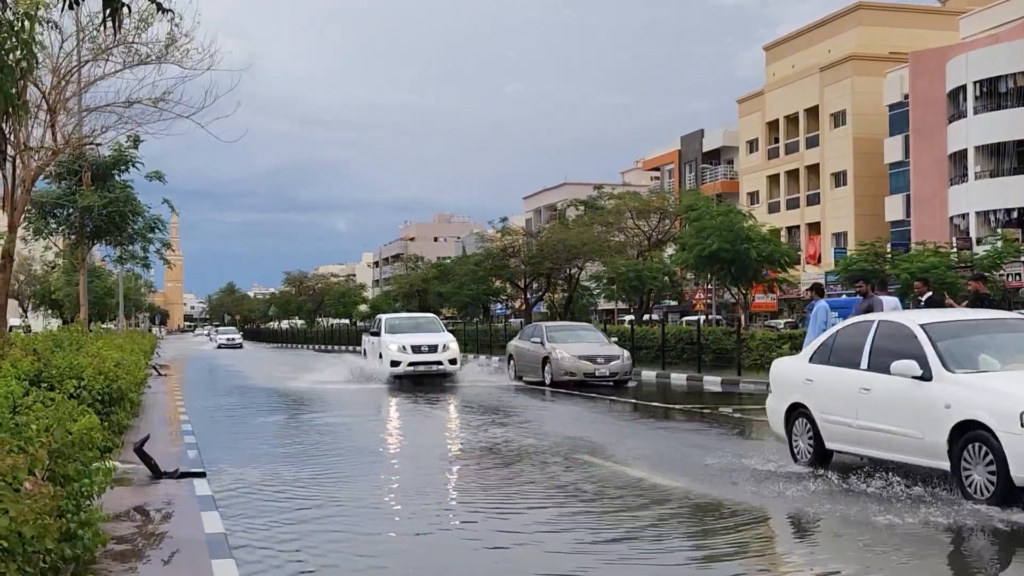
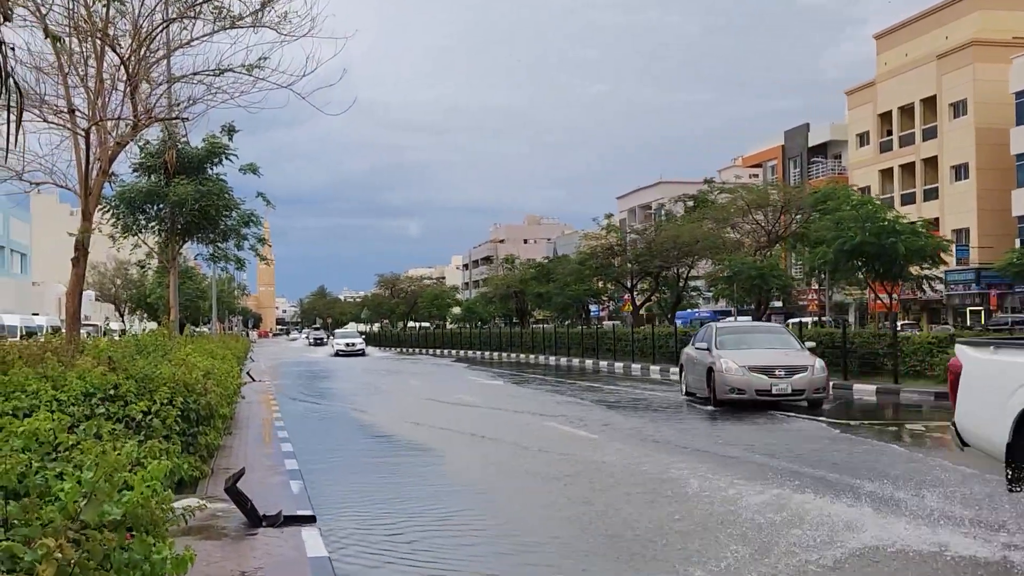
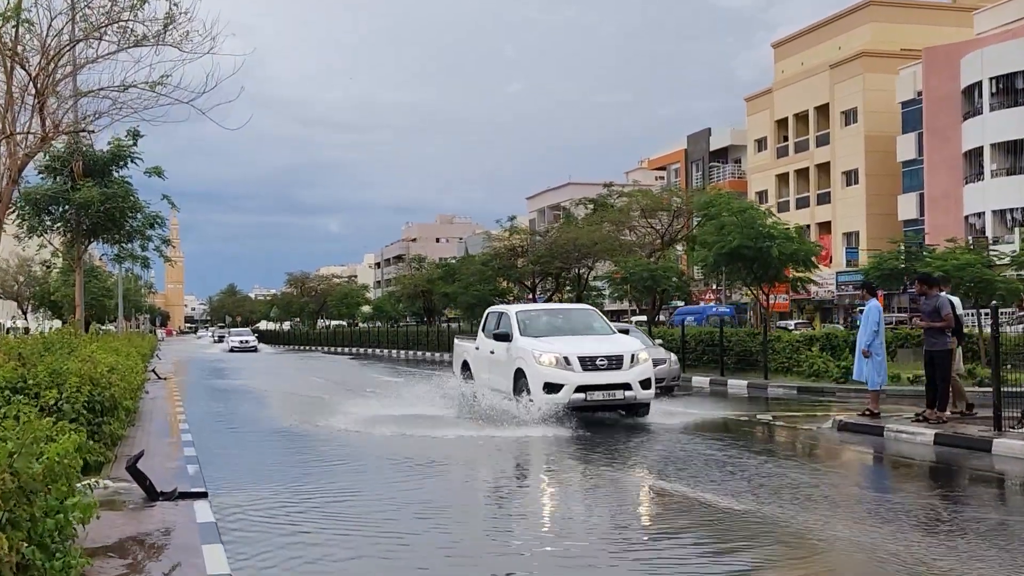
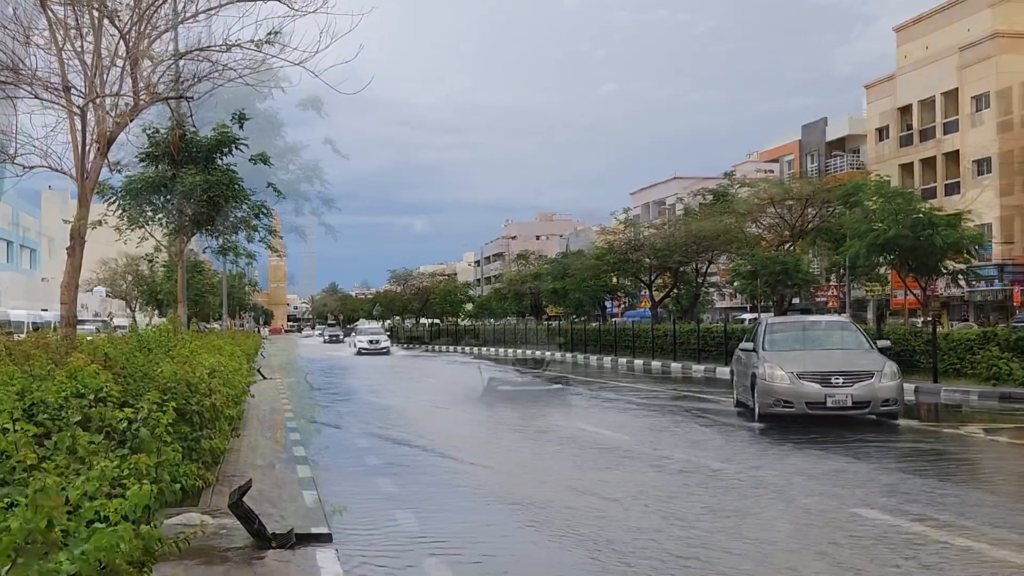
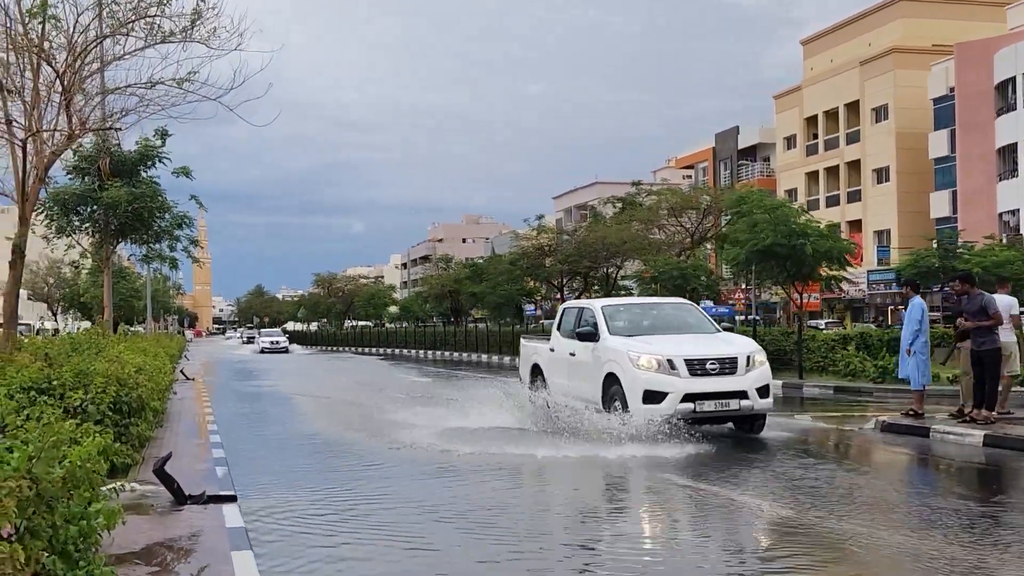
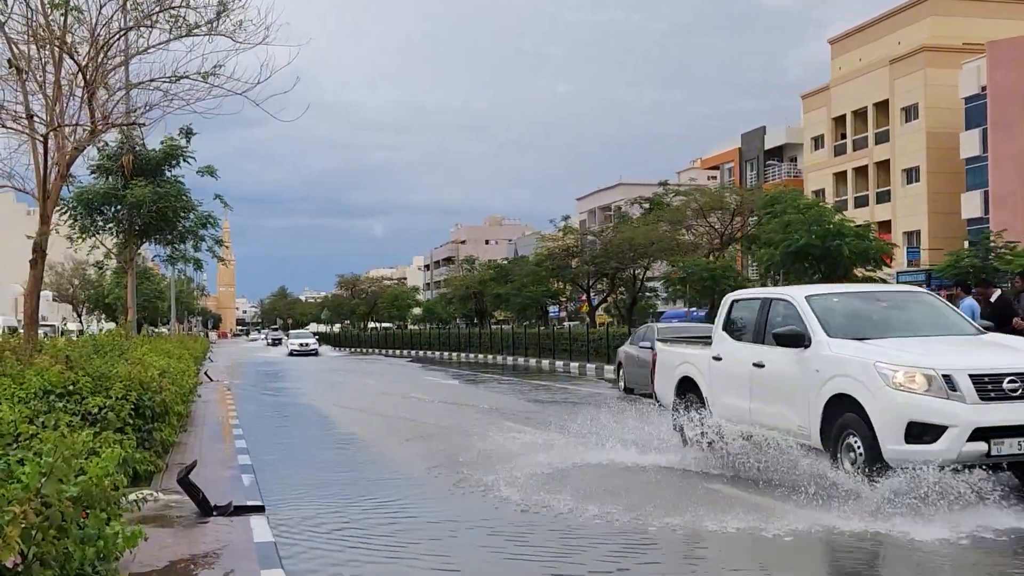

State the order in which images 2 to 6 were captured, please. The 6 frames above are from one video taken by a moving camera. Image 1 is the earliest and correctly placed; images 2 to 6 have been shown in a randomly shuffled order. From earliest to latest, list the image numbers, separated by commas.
3, 5, 6, 2, 4
